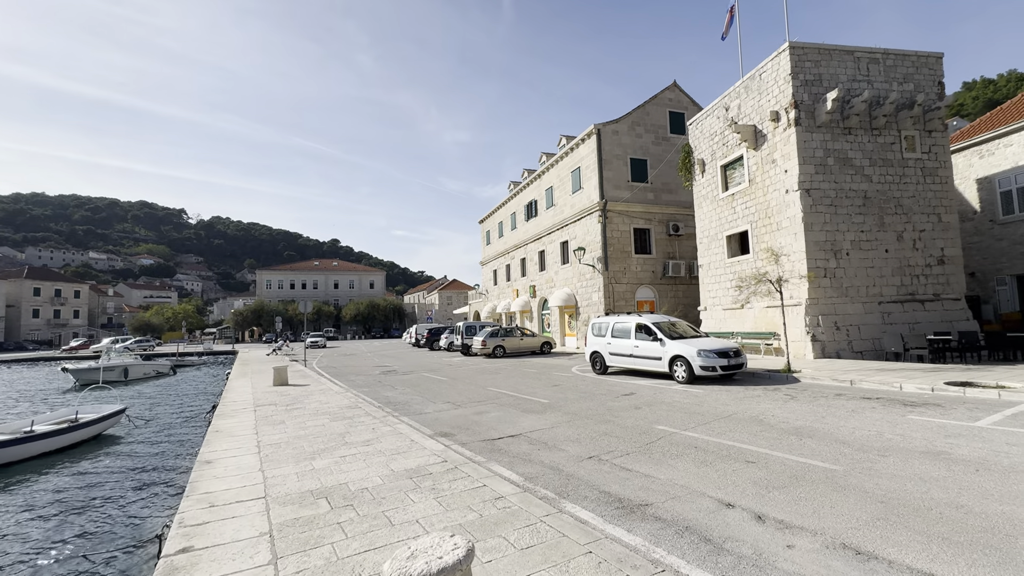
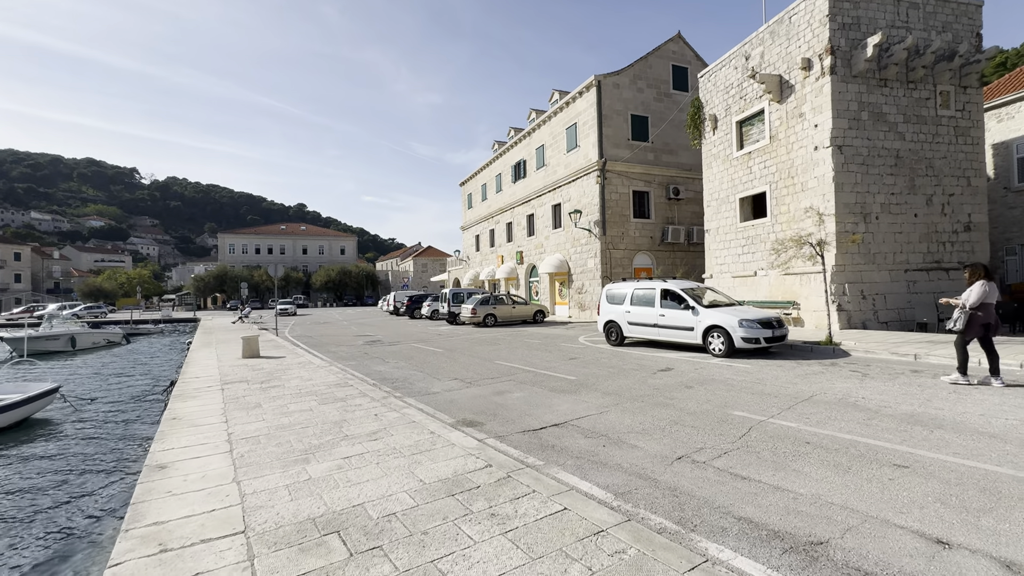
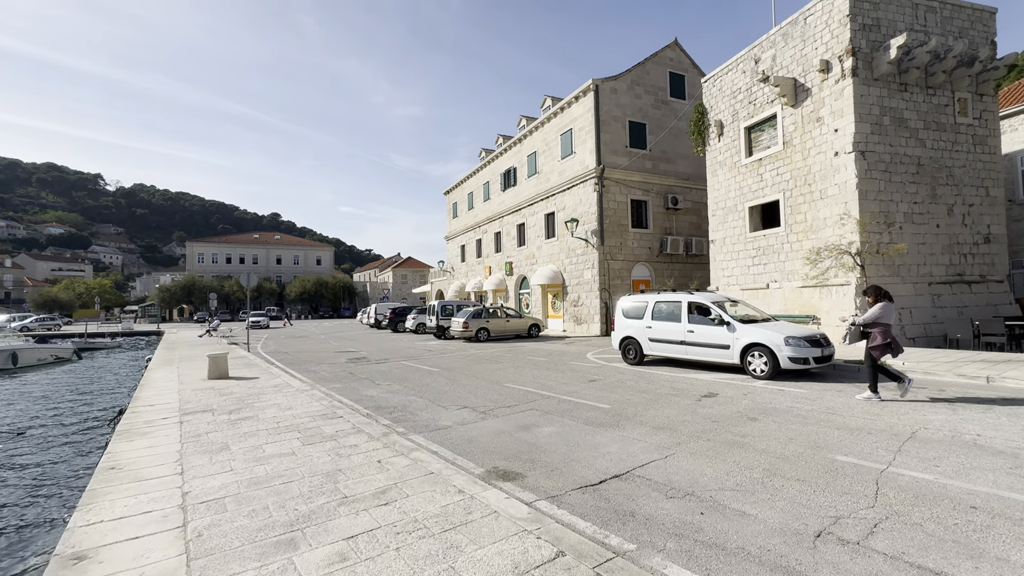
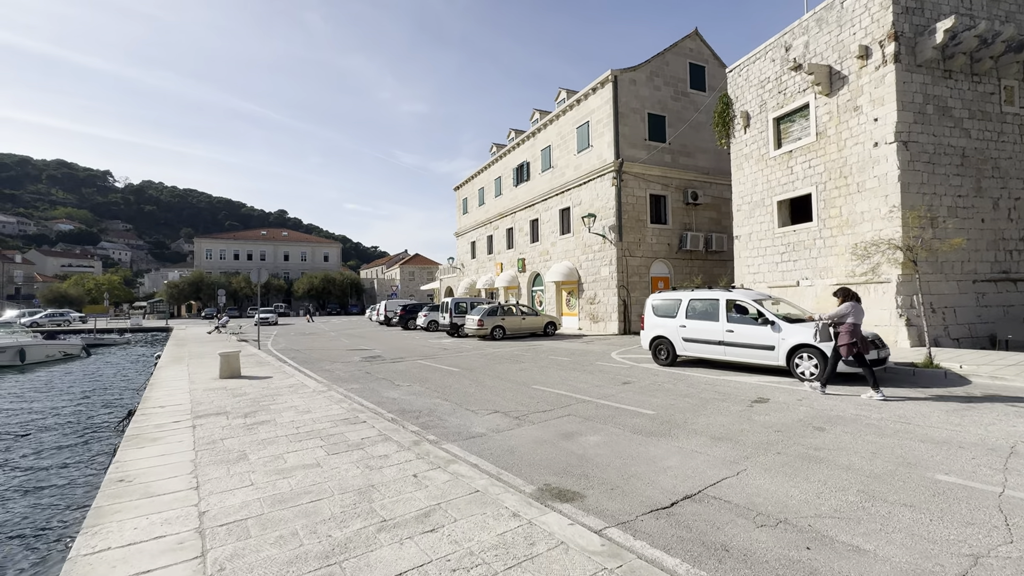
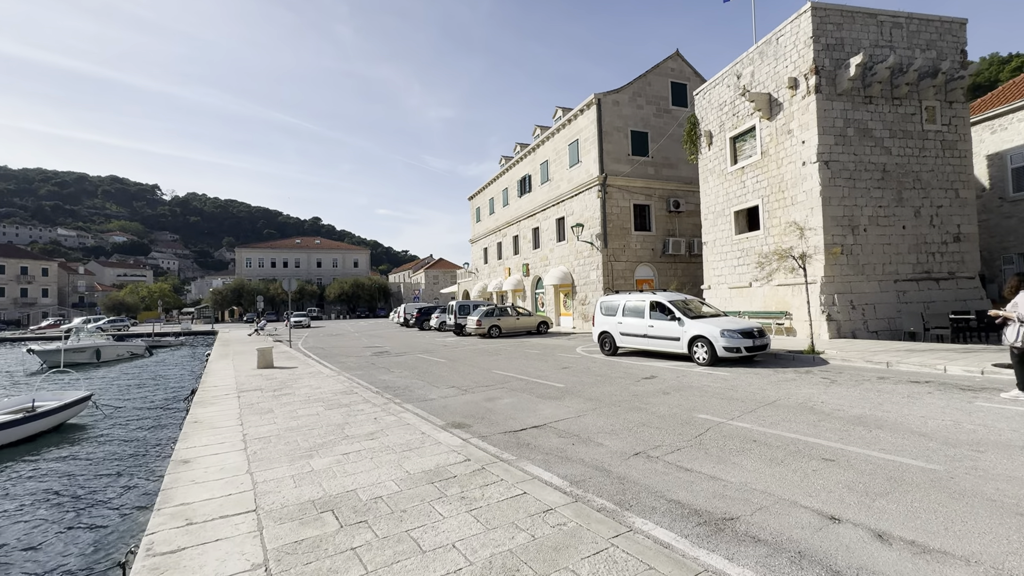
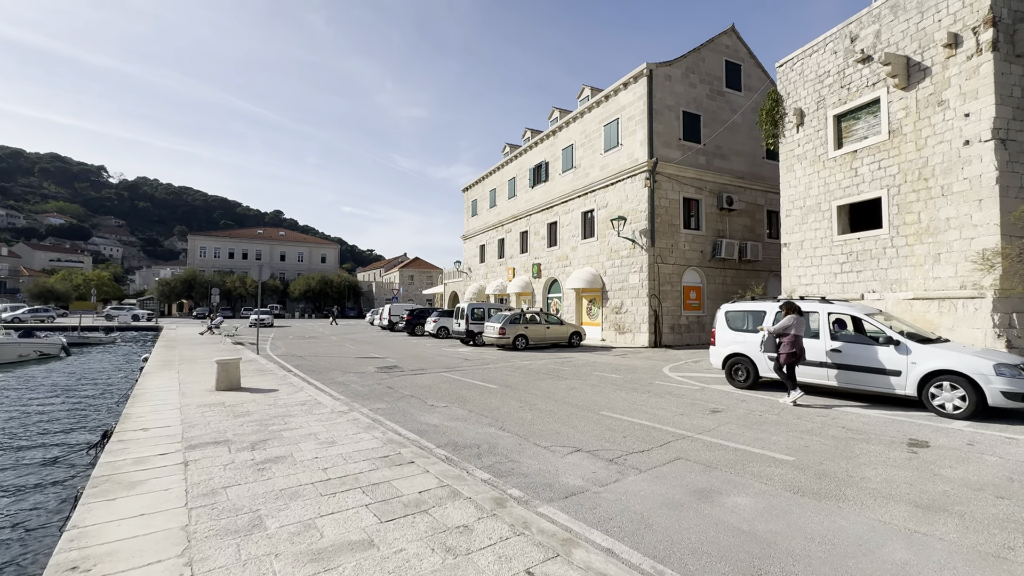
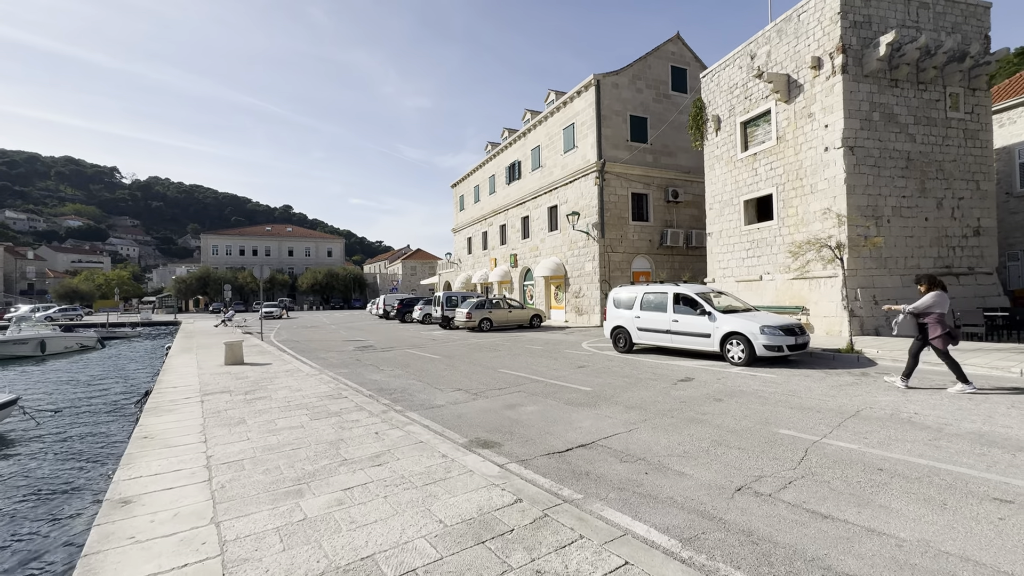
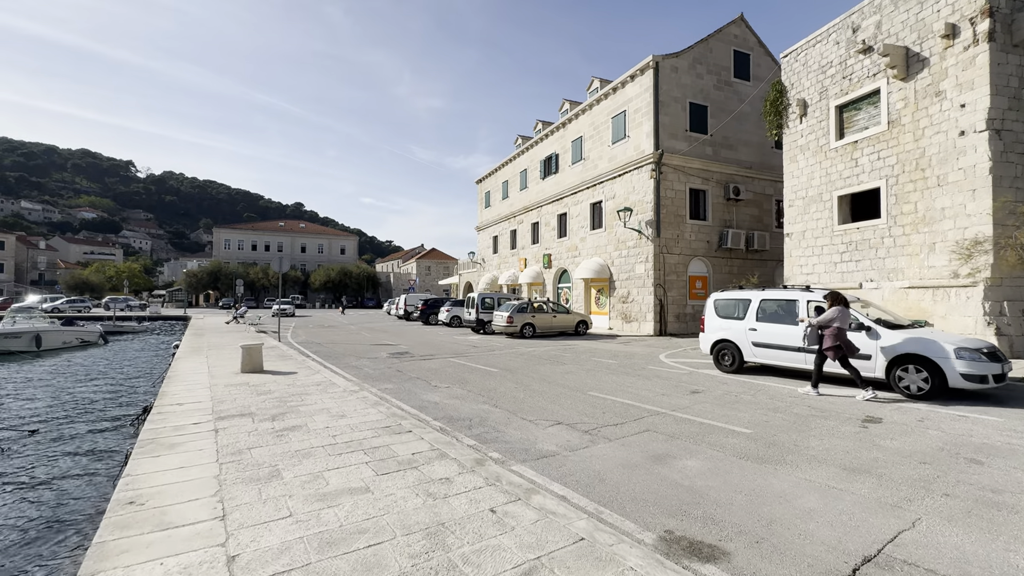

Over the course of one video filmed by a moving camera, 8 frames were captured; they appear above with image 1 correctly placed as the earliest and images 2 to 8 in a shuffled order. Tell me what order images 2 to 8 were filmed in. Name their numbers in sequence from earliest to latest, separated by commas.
5, 2, 7, 3, 4, 8, 6
